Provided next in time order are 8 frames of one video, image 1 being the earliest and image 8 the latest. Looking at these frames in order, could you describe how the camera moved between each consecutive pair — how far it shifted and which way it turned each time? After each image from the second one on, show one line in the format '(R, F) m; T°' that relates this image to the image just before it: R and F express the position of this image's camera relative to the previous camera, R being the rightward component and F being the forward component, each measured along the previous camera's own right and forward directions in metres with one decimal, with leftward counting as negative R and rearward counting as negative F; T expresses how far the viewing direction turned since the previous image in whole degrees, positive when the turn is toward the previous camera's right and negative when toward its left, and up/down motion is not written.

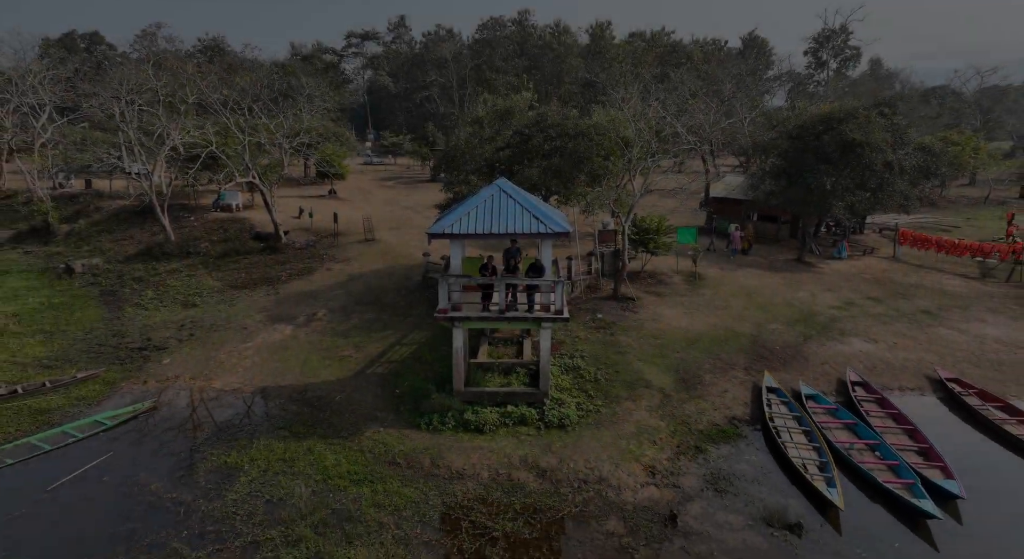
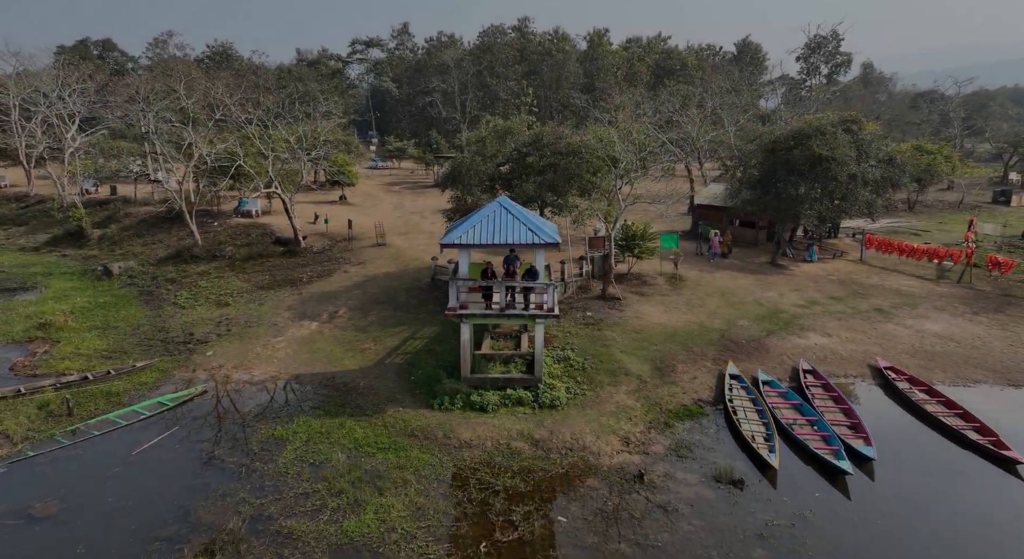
(0.0, -1.9) m; 0°
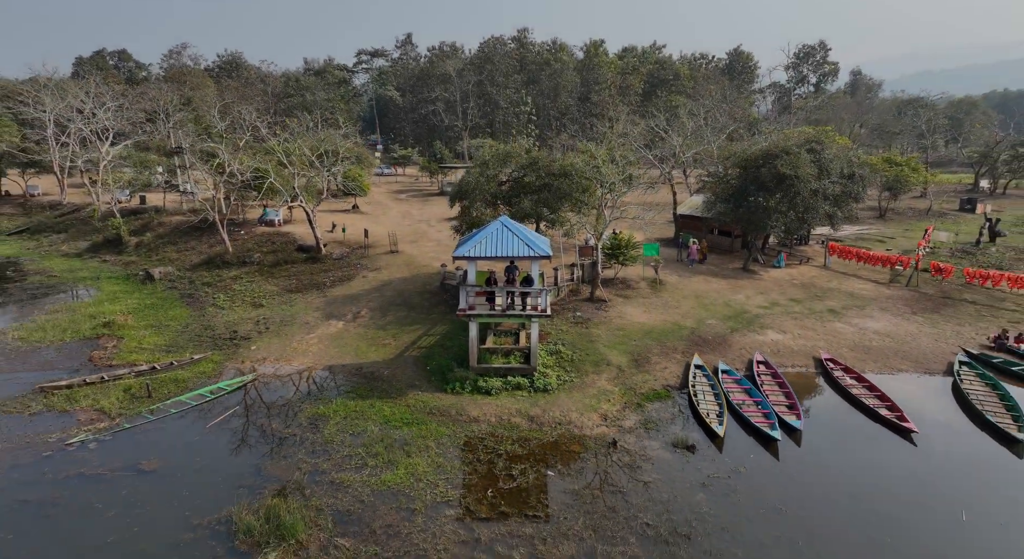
(0.0, -2.5) m; 0°
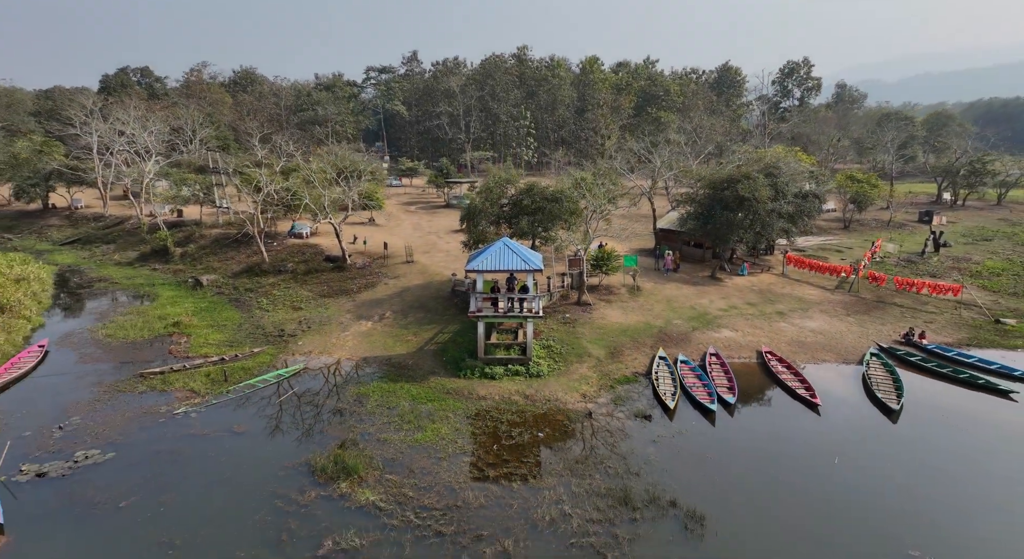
(0.0, -3.7) m; 0°
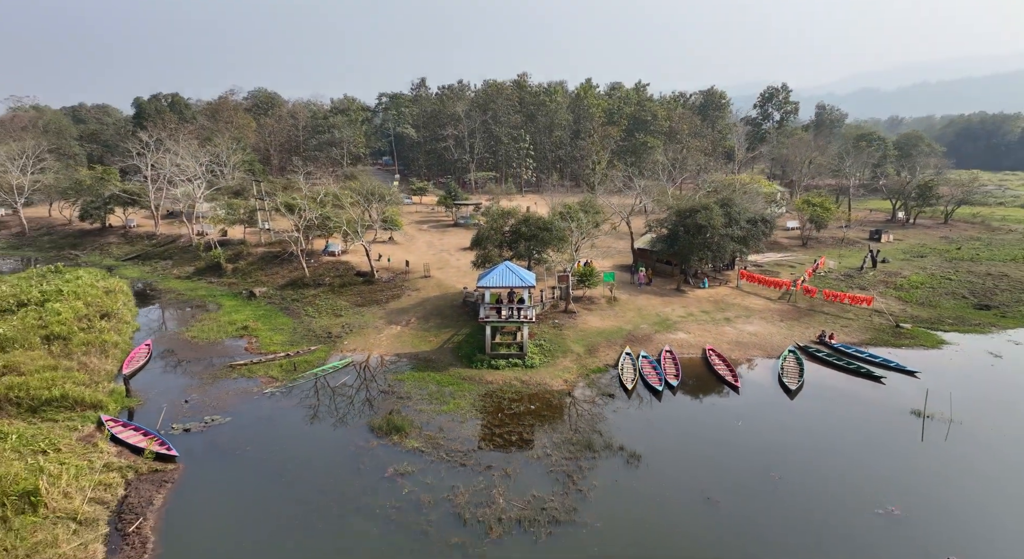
(0.0, -5.7) m; 0°
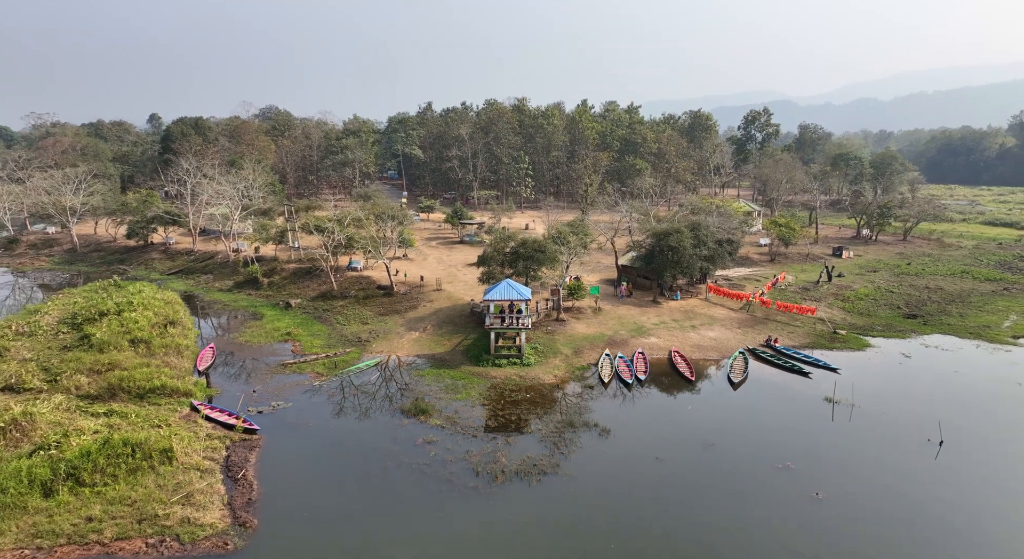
(0.0, -5.4) m; 0°
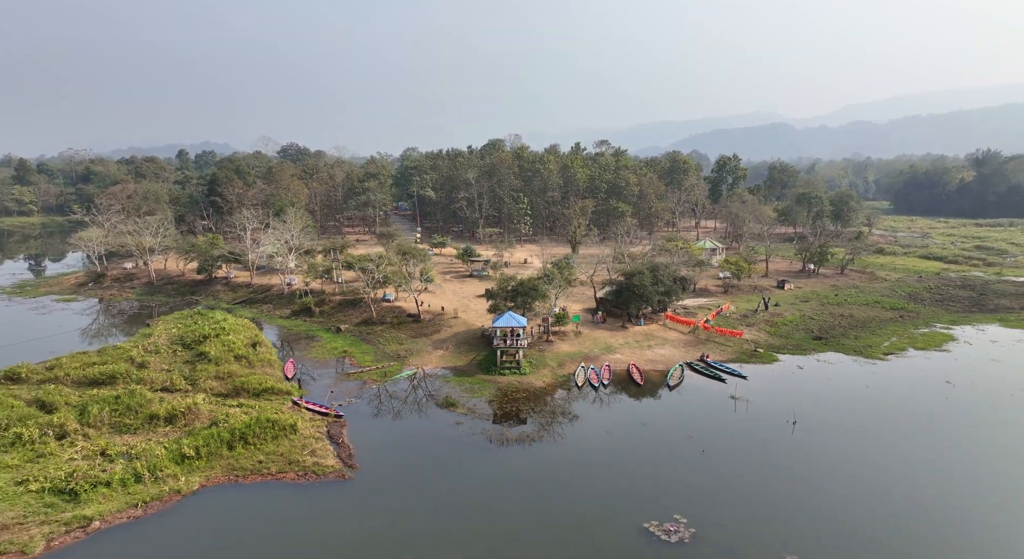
(0.0, -11.0) m; 0°
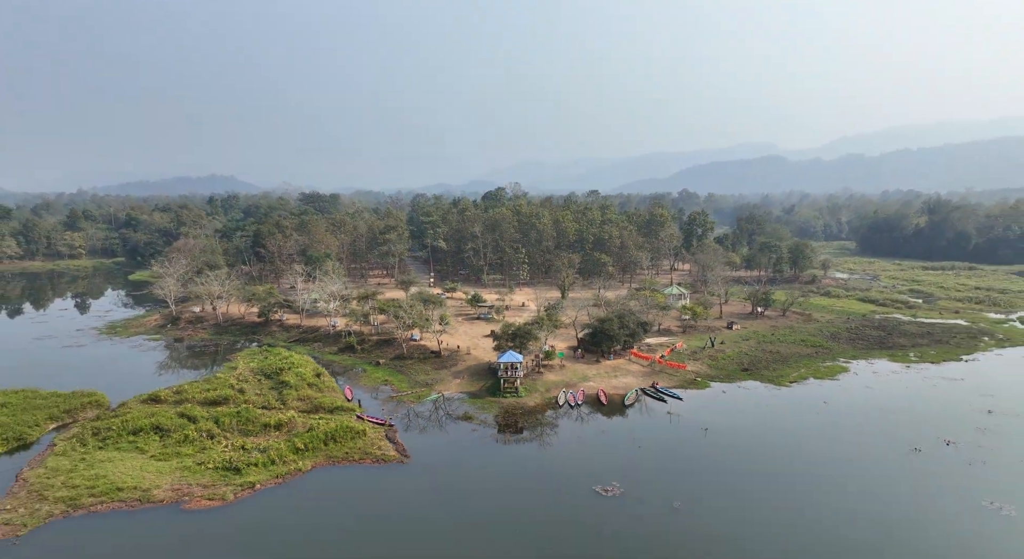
(0.0, -14.5) m; 0°
